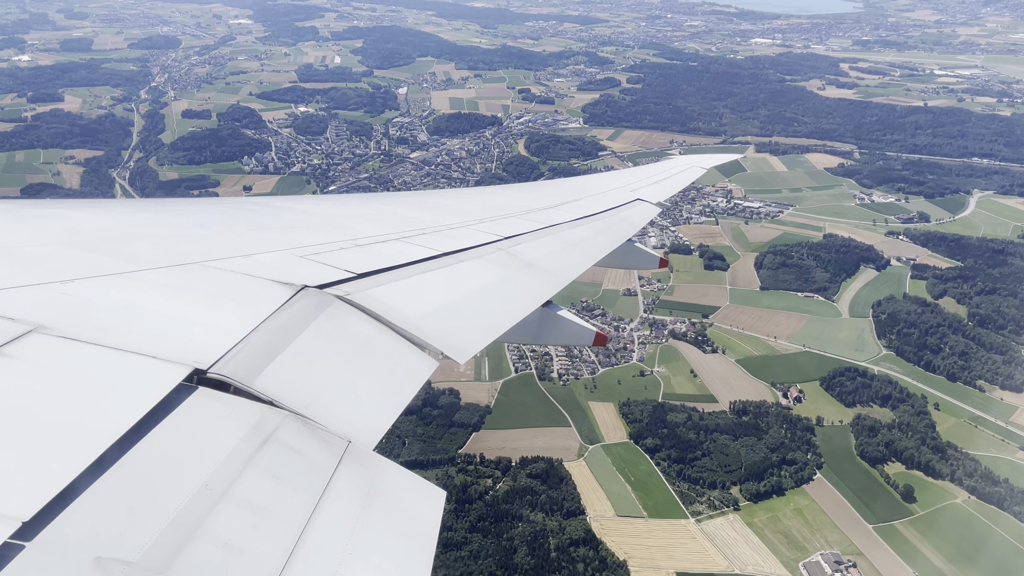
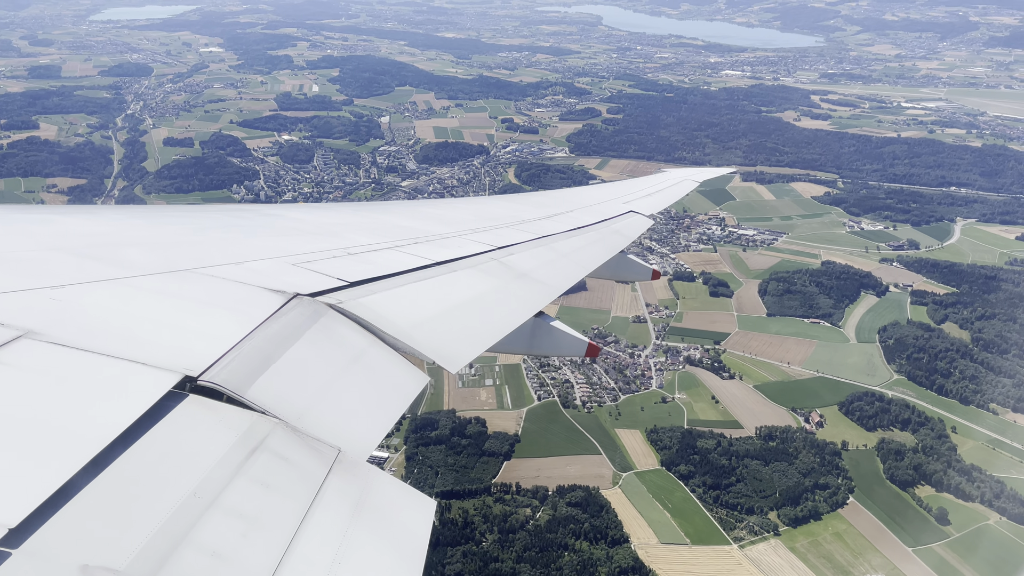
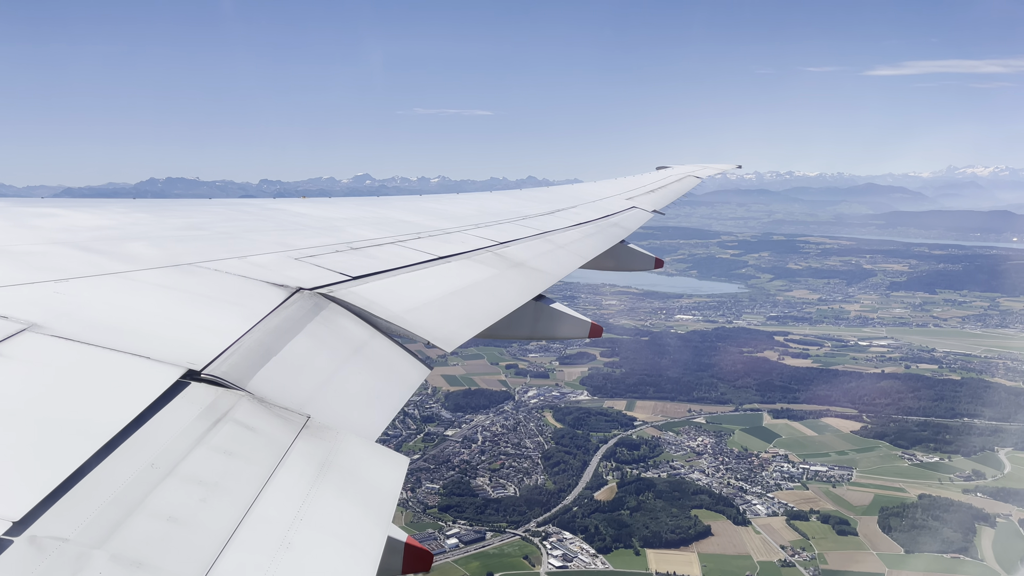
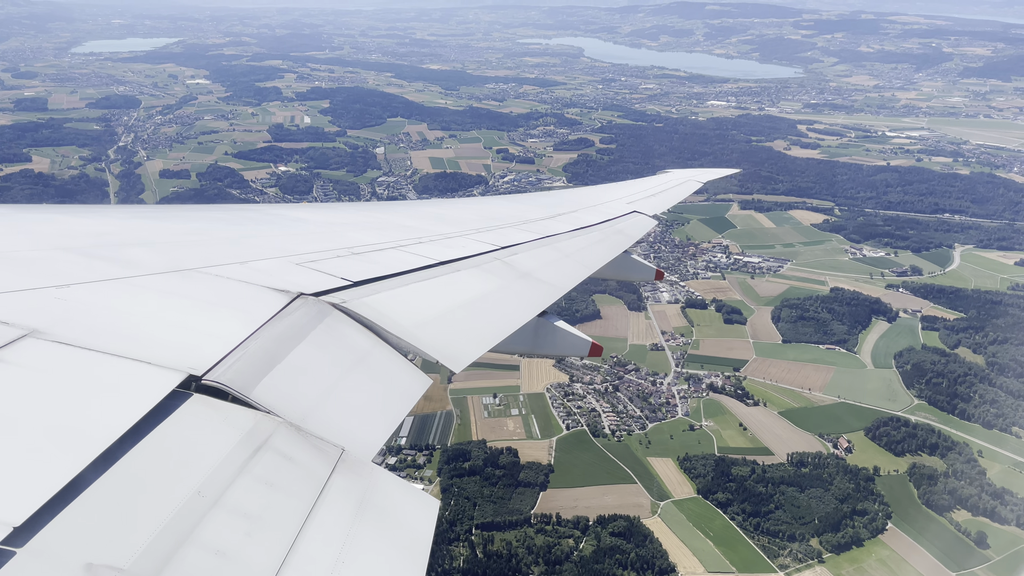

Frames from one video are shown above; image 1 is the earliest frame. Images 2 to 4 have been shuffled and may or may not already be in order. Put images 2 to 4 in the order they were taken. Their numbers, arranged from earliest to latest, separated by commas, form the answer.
2, 4, 3
